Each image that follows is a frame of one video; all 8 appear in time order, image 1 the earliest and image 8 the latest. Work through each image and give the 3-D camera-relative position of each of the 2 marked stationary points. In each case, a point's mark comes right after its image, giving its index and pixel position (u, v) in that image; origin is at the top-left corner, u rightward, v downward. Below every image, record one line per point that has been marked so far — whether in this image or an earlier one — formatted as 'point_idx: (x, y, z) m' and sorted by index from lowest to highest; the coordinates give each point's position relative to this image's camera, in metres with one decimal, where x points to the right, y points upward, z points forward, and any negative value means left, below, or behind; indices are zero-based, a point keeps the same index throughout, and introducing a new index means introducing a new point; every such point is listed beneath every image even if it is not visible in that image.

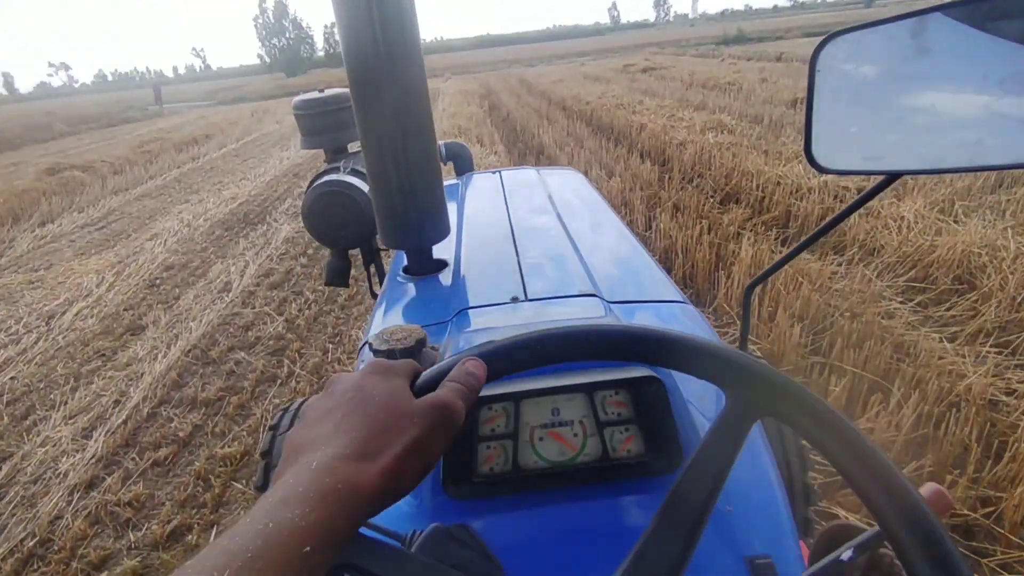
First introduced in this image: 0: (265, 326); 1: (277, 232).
0: (-1.6, -0.2, +3.9) m
1: (-2.4, +0.5, +6.1) m
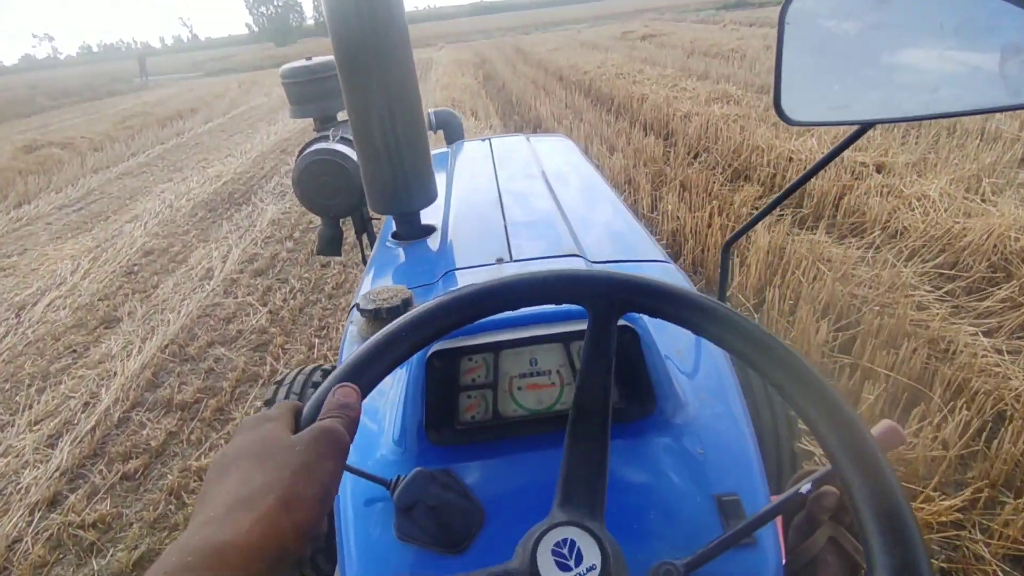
0: (-1.6, -0.2, +3.7) m
1: (-2.4, +0.7, +5.8) m
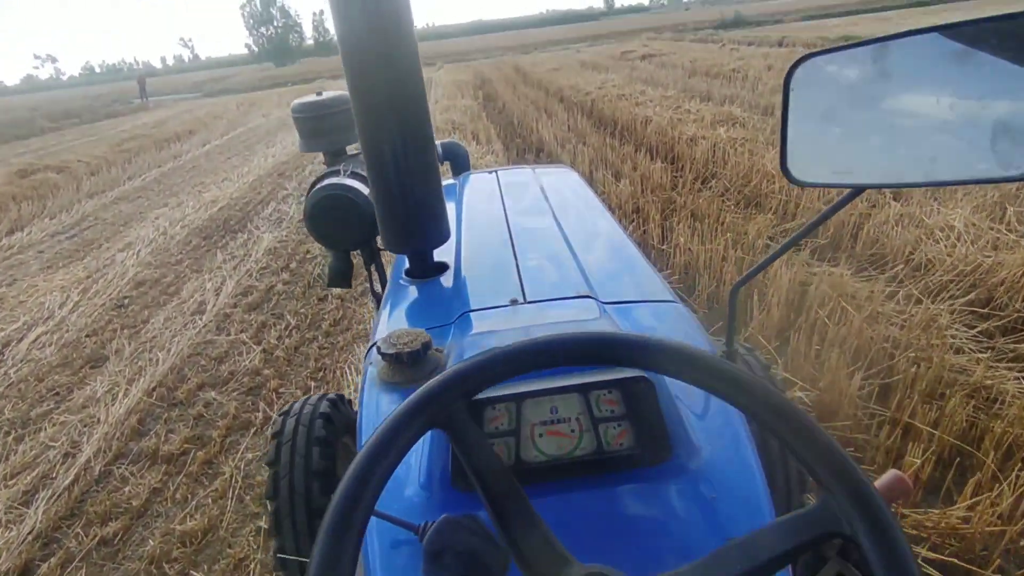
0: (-1.6, -0.4, +3.5) m
1: (-2.4, +0.4, +5.7) m
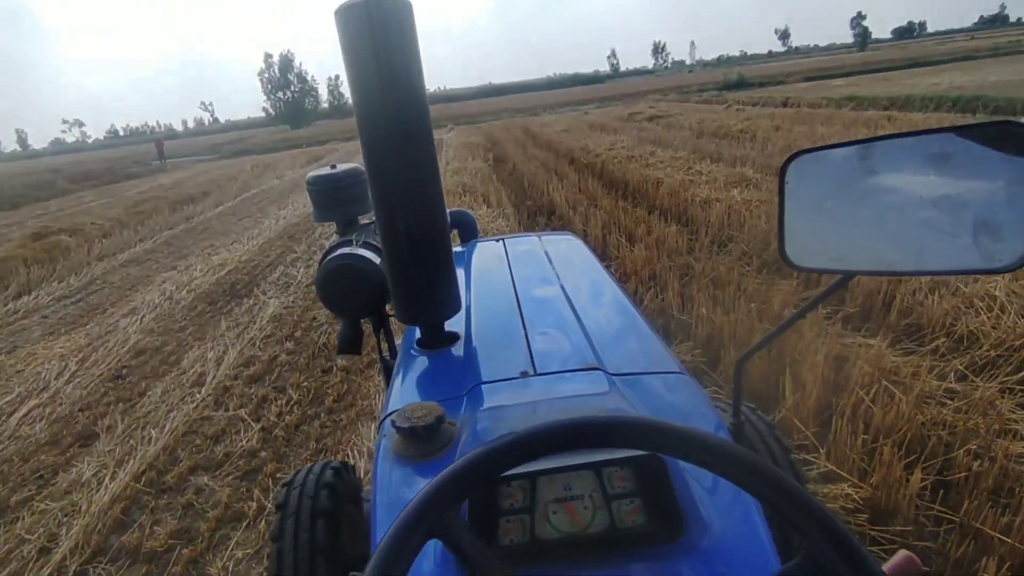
0: (-1.5, -0.8, +3.3) m
1: (-2.3, -0.2, +5.6) m
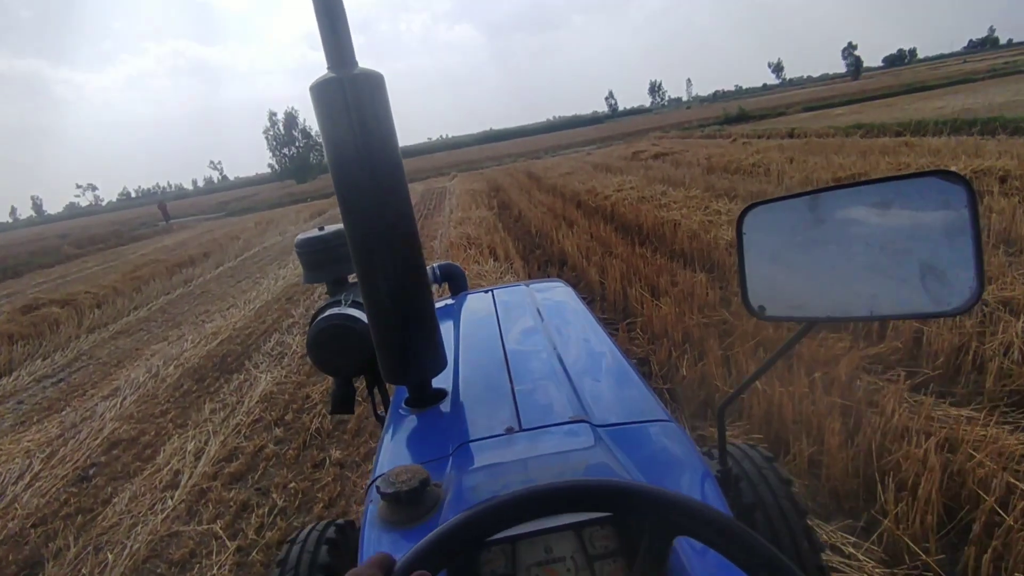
0: (-1.4, -1.3, +2.8) m
1: (-2.2, -0.8, +5.1) m
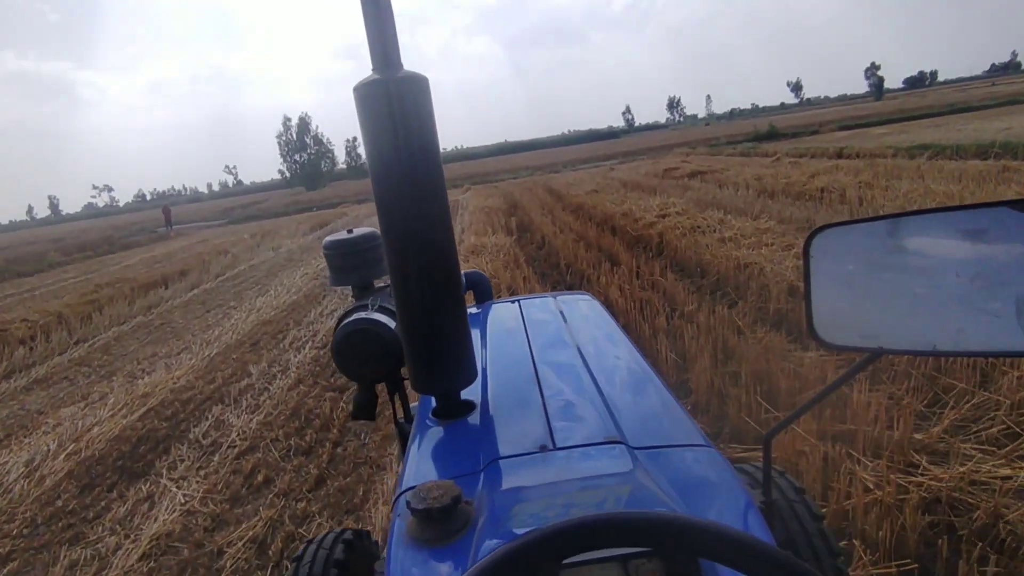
0: (-1.3, -1.7, +1.0) m
1: (-2.0, -1.2, +3.3) m
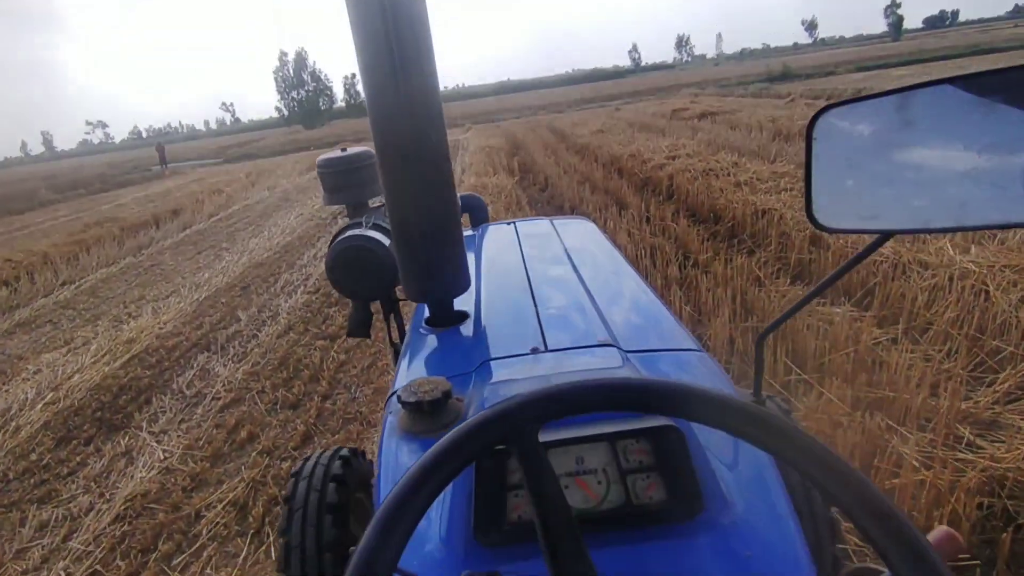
0: (-1.3, -1.6, +0.9) m
1: (-2.0, -0.9, +3.1) m
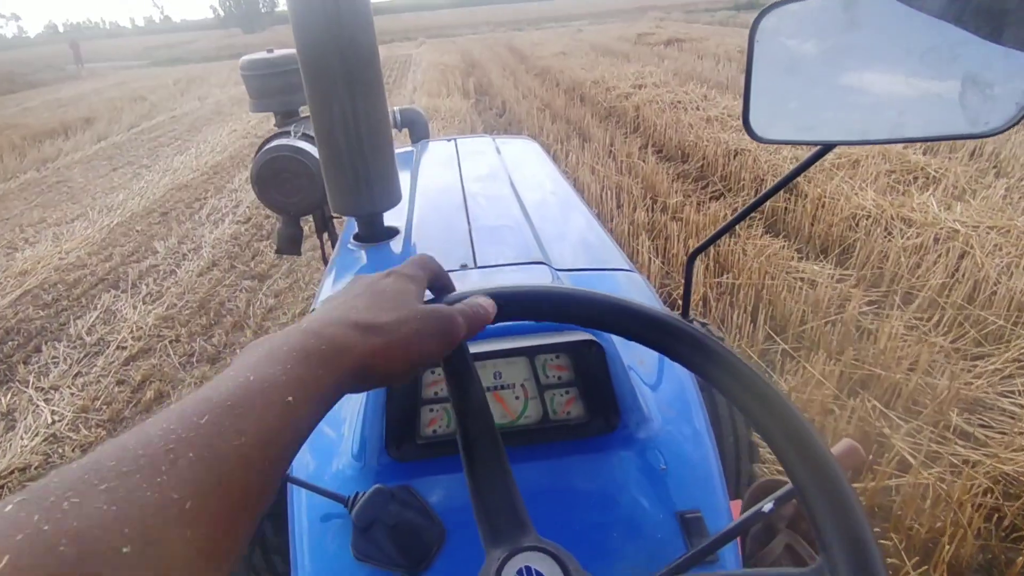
0: (-1.4, -1.6, +0.6) m
1: (-2.2, -0.7, +2.7) m
